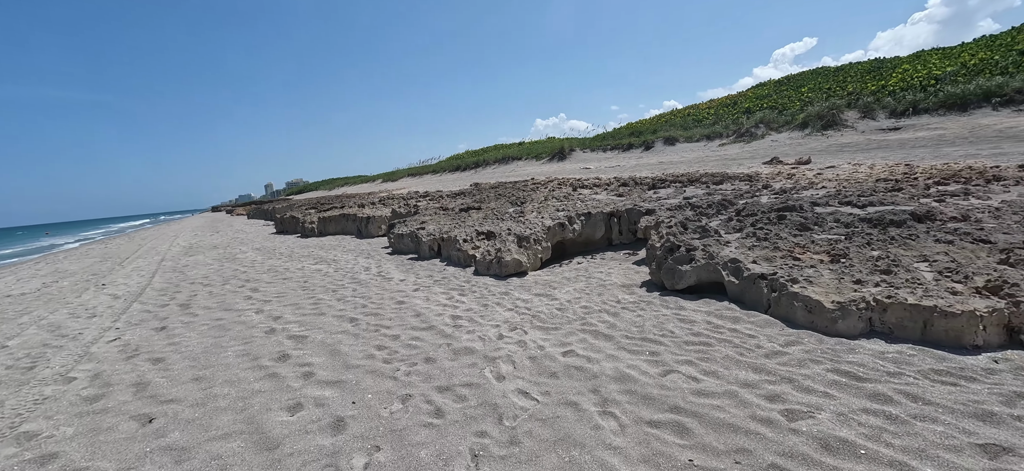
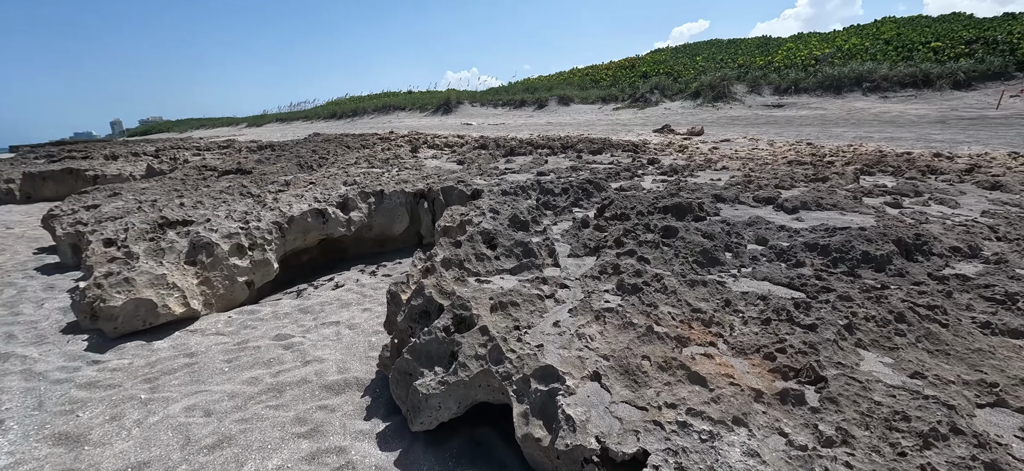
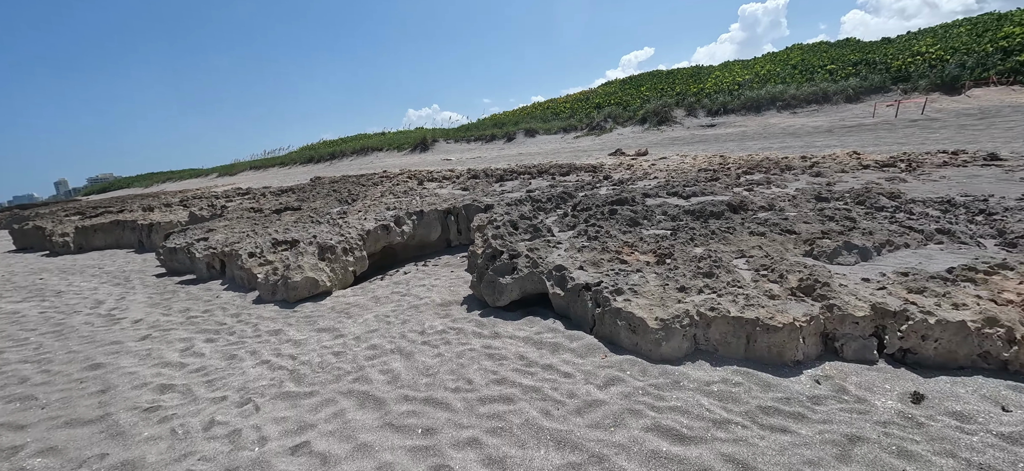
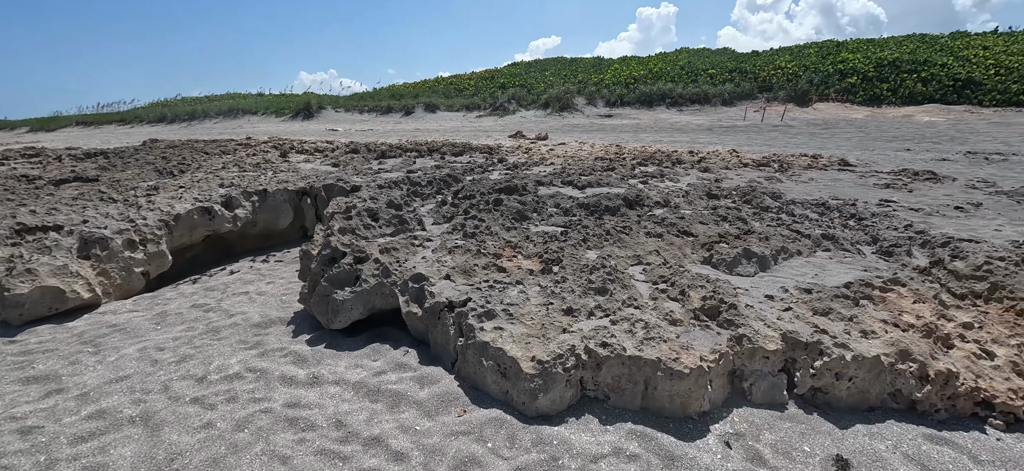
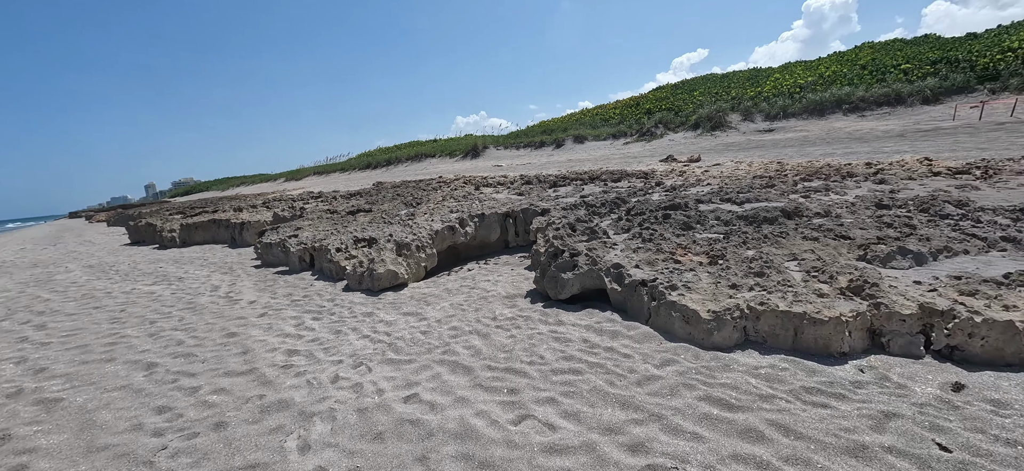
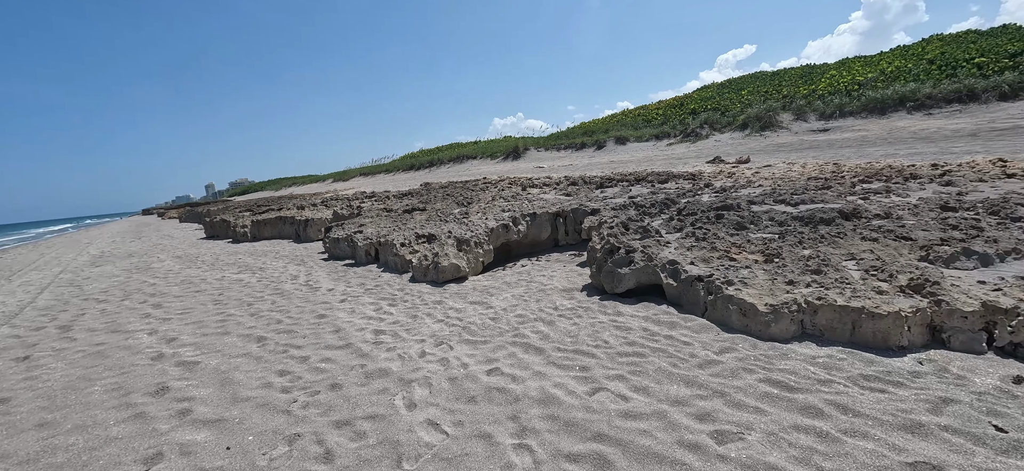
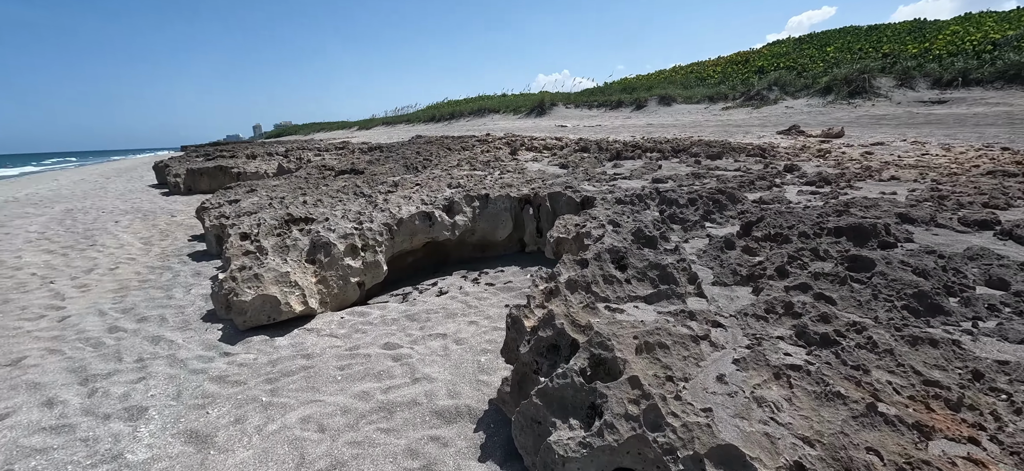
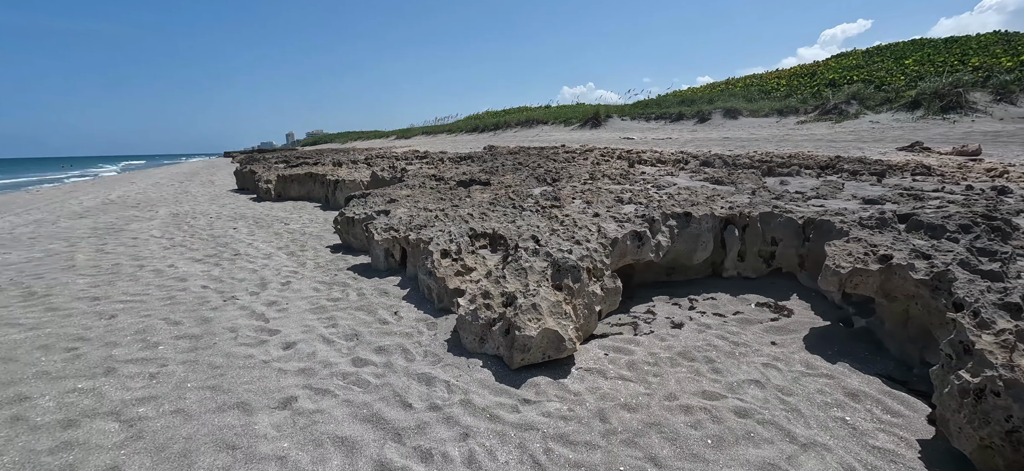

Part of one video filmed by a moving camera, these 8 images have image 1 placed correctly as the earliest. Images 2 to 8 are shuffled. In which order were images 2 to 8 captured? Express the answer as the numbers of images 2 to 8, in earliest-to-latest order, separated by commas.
6, 5, 3, 4, 2, 7, 8
